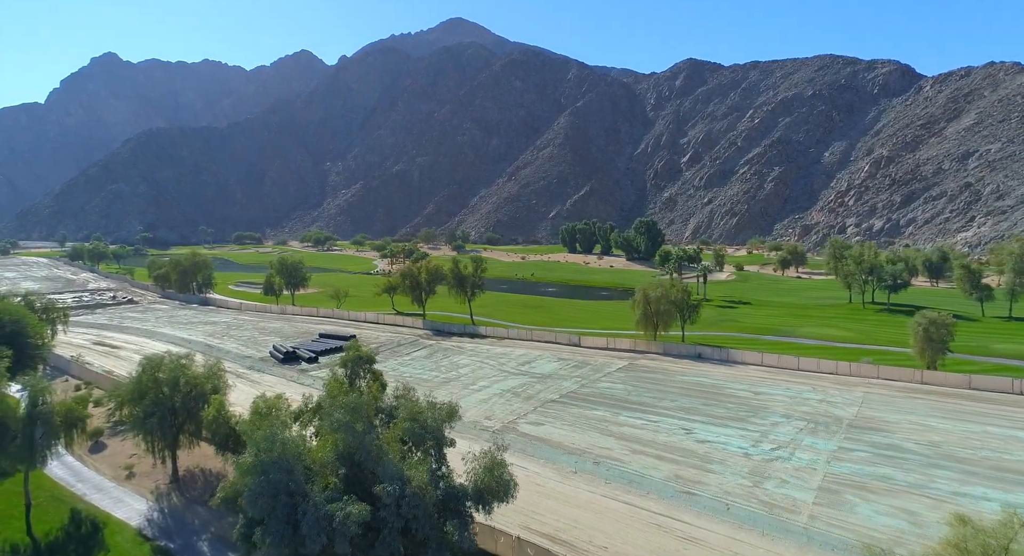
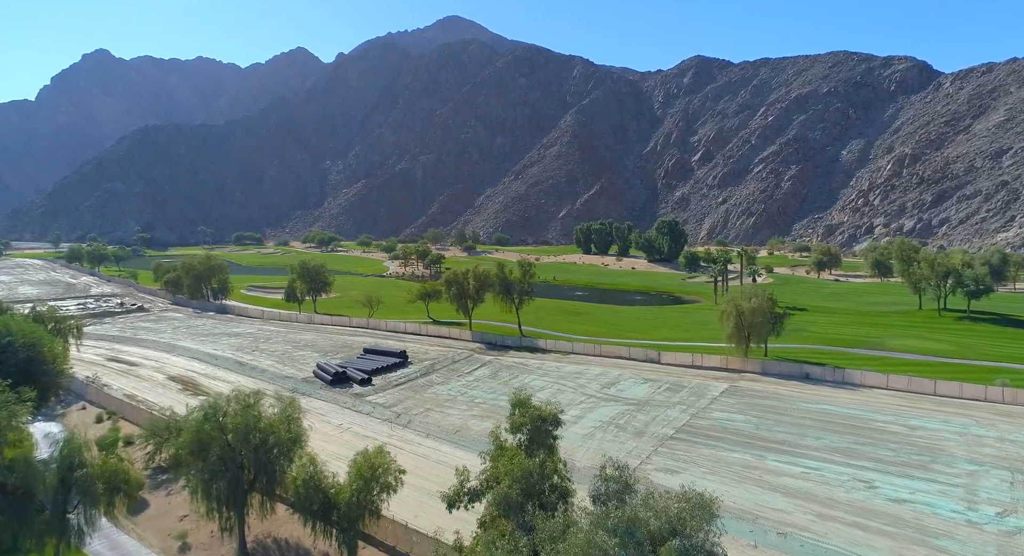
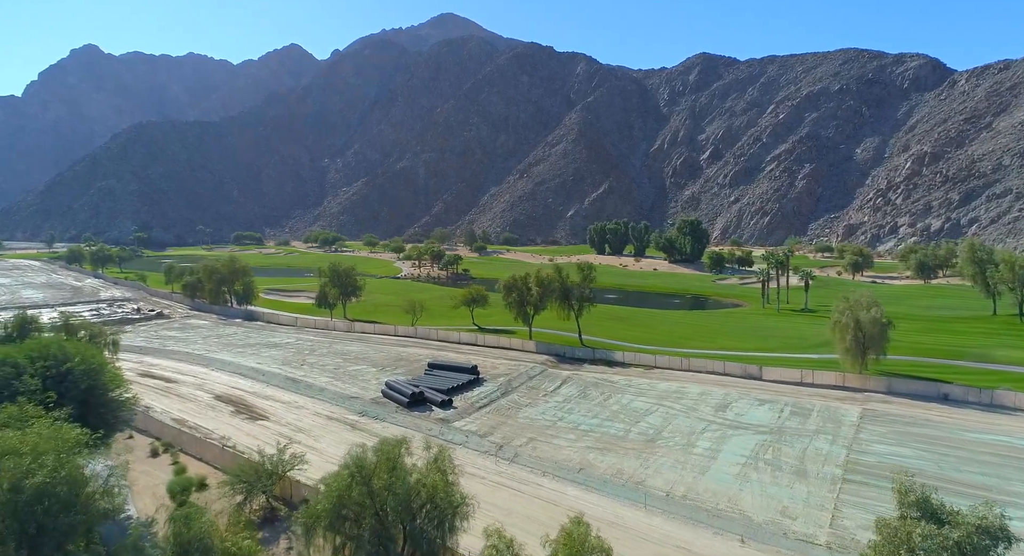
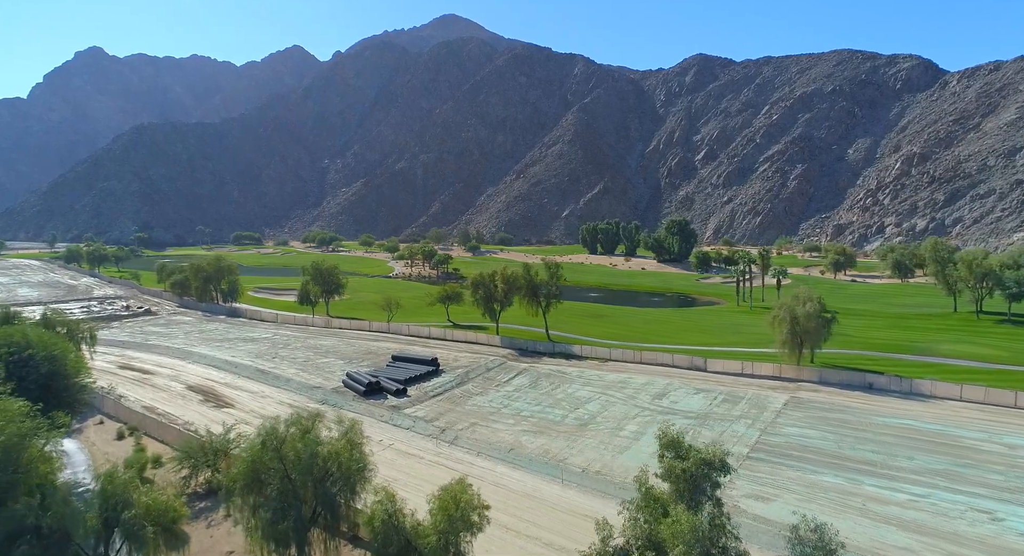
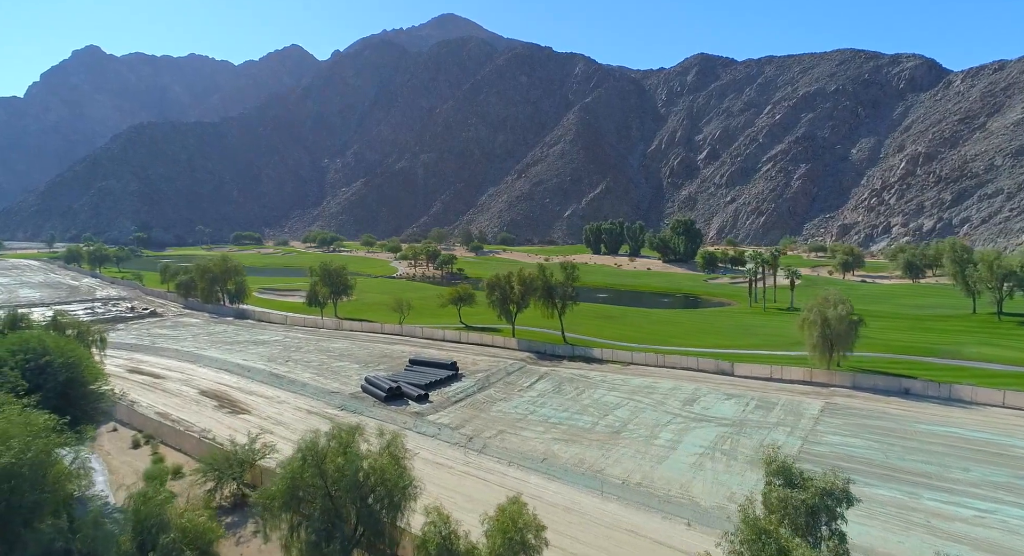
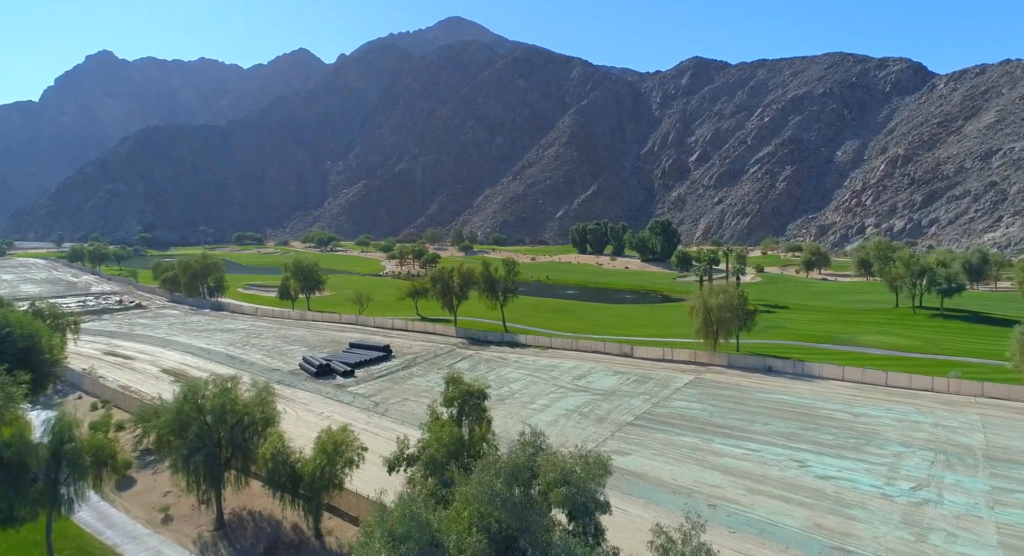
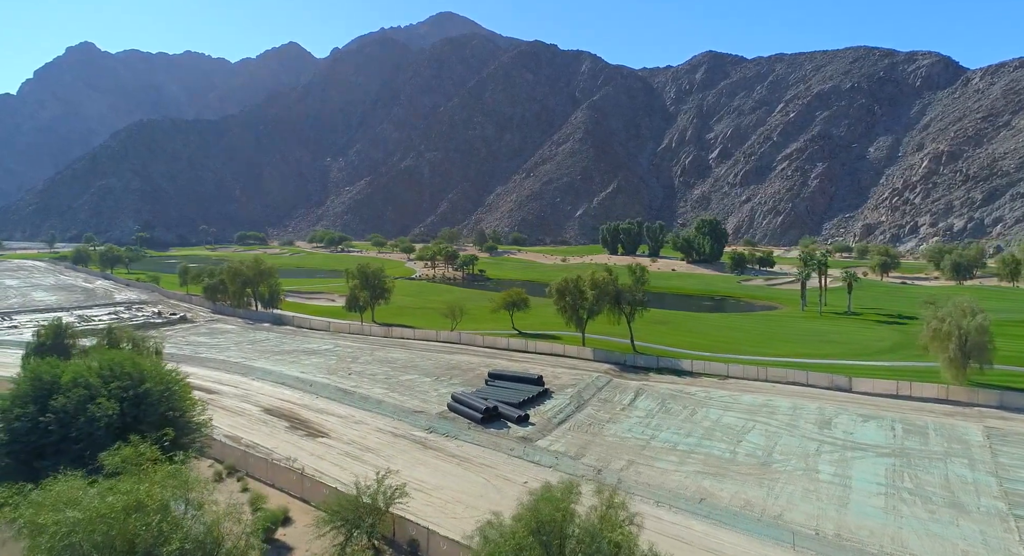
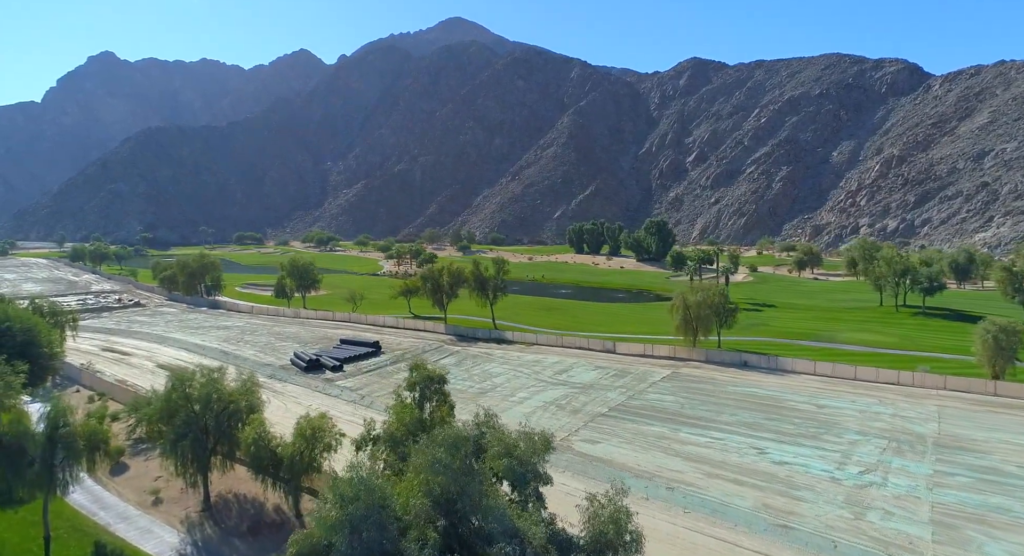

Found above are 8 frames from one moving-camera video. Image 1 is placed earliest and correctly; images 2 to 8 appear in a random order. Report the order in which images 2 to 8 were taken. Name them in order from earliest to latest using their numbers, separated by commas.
8, 6, 2, 4, 5, 3, 7
